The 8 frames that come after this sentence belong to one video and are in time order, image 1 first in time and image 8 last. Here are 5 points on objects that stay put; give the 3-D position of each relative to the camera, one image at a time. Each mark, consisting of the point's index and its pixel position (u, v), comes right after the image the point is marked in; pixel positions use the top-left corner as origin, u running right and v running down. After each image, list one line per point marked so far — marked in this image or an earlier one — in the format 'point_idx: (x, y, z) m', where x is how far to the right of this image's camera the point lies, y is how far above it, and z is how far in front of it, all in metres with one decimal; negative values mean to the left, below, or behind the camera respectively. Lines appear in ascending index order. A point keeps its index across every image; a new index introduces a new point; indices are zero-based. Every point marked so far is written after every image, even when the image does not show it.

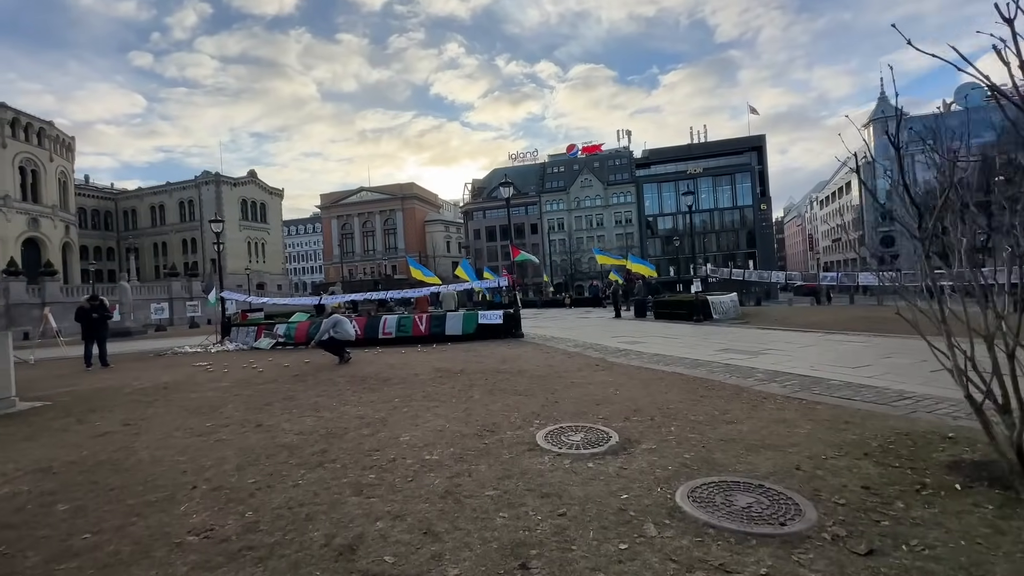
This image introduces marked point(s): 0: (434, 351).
0: (-2.3, -1.9, +13.9) m
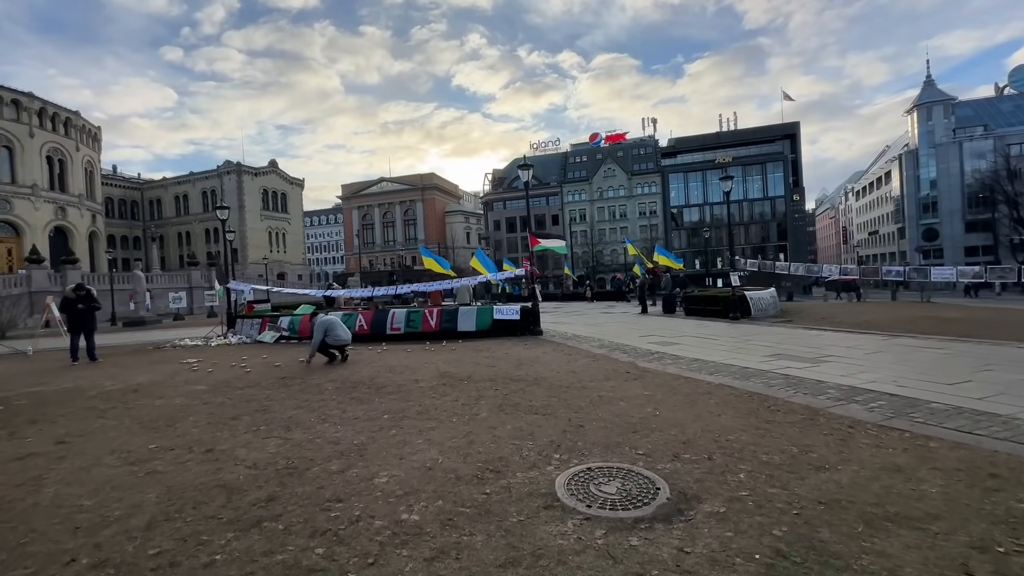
0: (-1.8, -1.7, +12.6) m
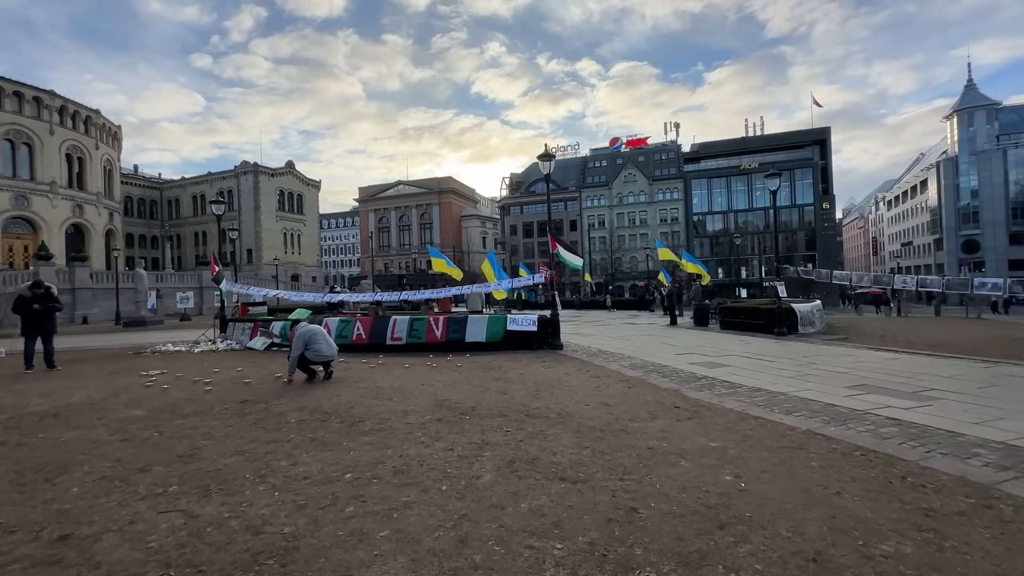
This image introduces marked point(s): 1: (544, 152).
0: (-1.5, -1.8, +10.7) m
1: (+1.0, +4.2, +14.3) m
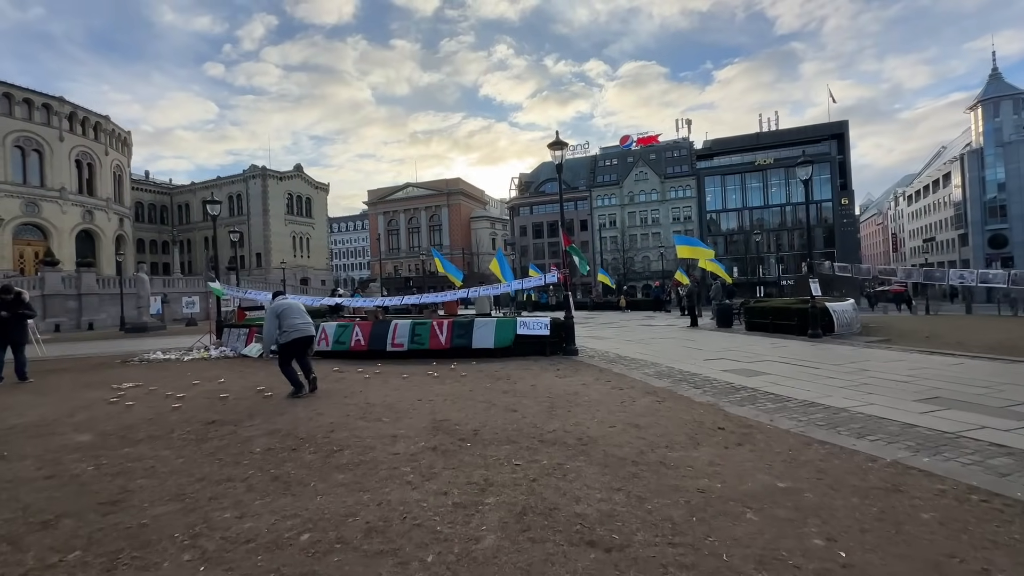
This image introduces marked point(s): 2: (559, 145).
0: (-1.3, -1.9, +9.6) m
1: (+1.2, +4.2, +13.1) m
2: (+1.2, +4.0, +12.9) m
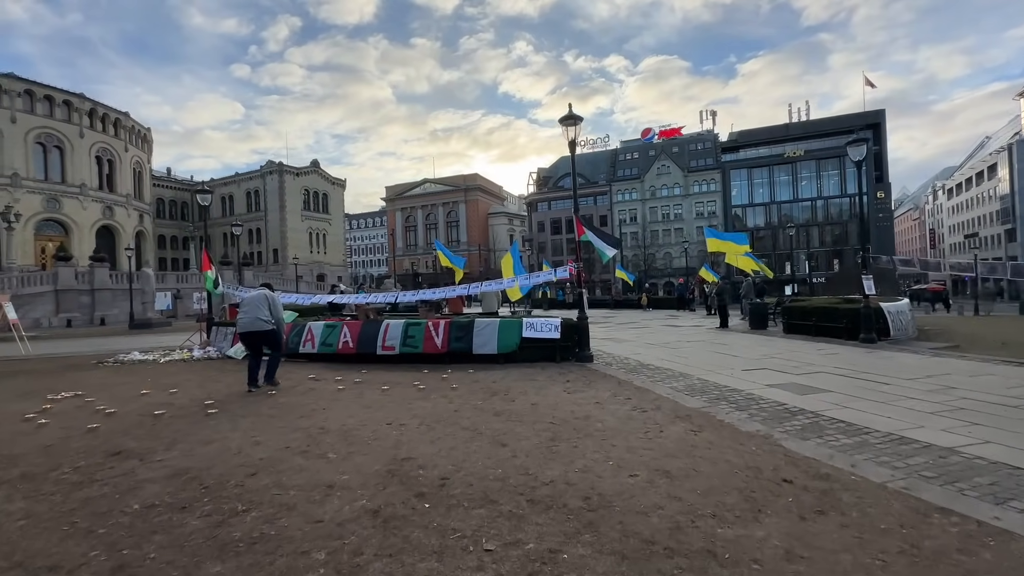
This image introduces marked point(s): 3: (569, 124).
0: (-1.3, -1.8, +8.0) m
1: (+1.3, +4.2, +11.4) m
2: (+1.4, +4.1, +11.2) m
3: (+1.4, +3.9, +11.2) m
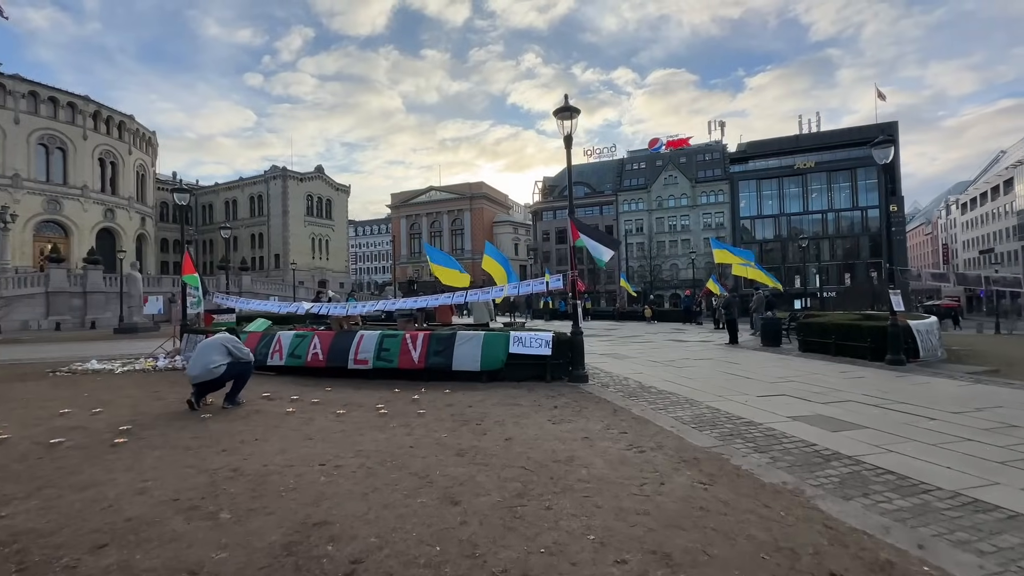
0: (-1.6, -1.9, +6.8) m
1: (+1.1, +4.0, +10.3) m
2: (+1.2, +3.8, +10.1) m
3: (+1.1, +3.7, +10.1) m
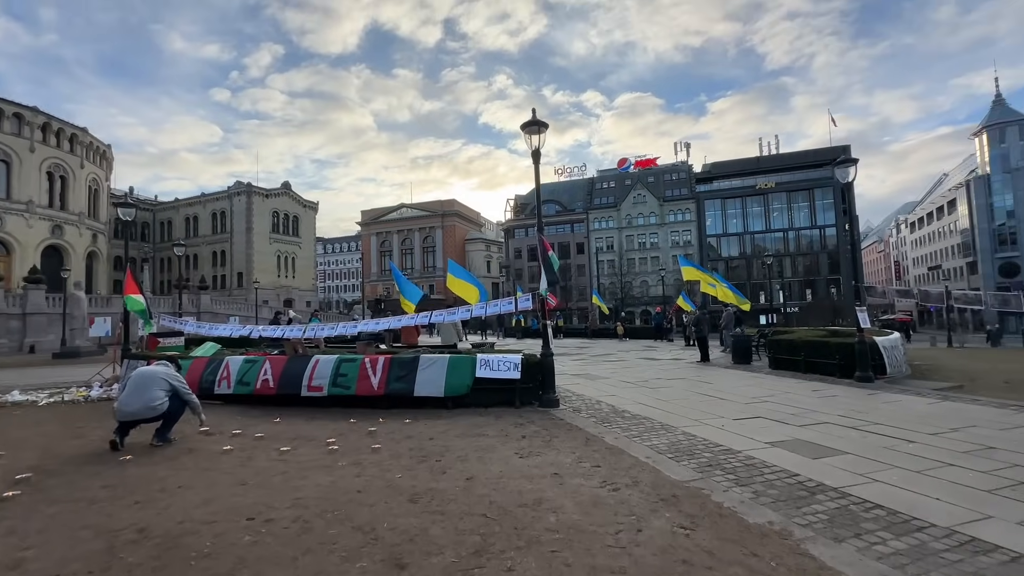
0: (-2.1, -2.2, +6.2) m
1: (+0.4, +3.6, +10.0) m
2: (+0.4, +3.4, +9.8) m
3: (+0.4, +3.3, +9.8) m
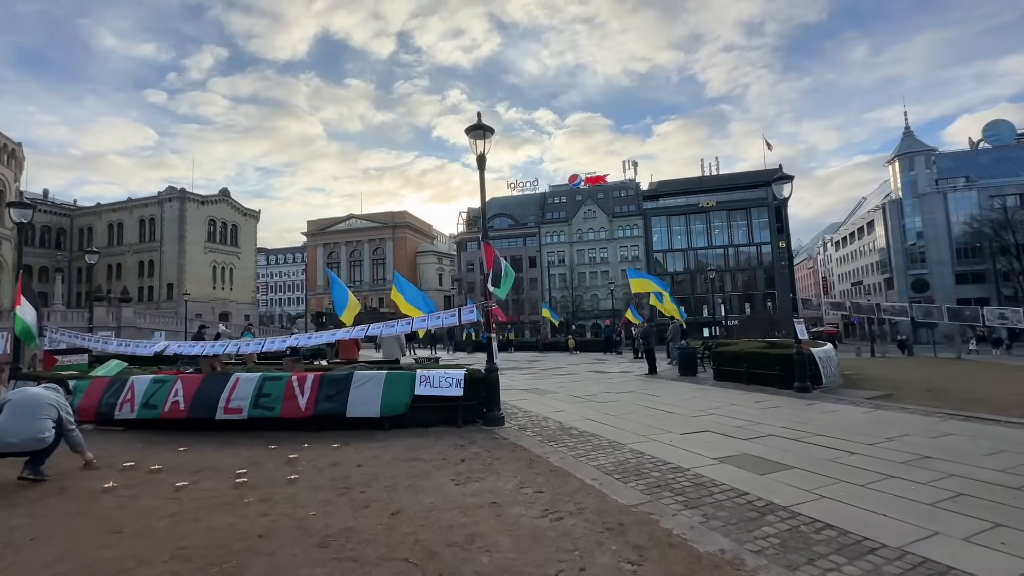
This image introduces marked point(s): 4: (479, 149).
0: (-2.9, -2.3, +5.4) m
1: (-0.8, +3.4, +9.6) m
2: (-0.7, +3.2, +9.4) m
3: (-0.7, +3.1, +9.4) m
4: (-0.7, +2.8, +9.6) m
